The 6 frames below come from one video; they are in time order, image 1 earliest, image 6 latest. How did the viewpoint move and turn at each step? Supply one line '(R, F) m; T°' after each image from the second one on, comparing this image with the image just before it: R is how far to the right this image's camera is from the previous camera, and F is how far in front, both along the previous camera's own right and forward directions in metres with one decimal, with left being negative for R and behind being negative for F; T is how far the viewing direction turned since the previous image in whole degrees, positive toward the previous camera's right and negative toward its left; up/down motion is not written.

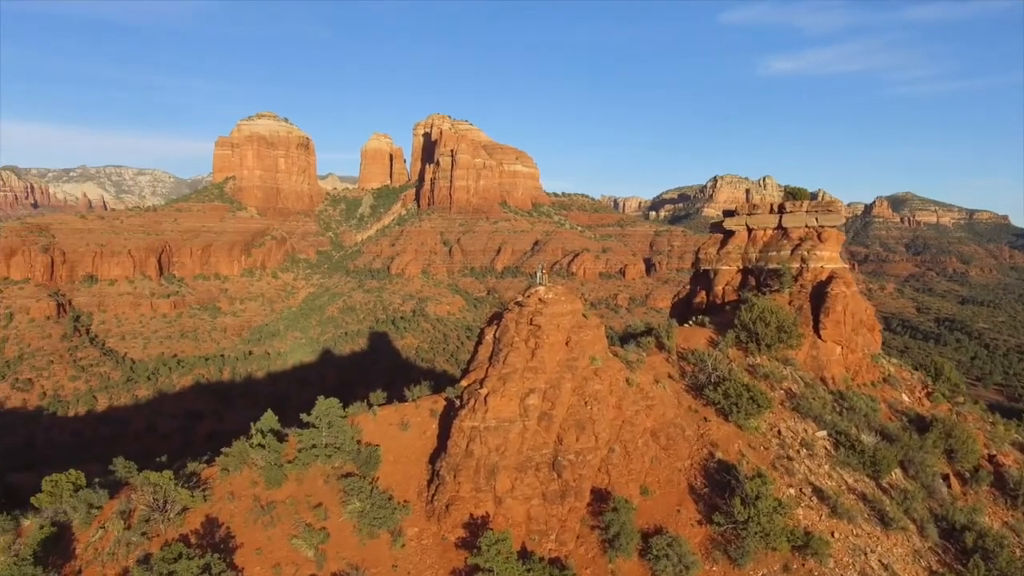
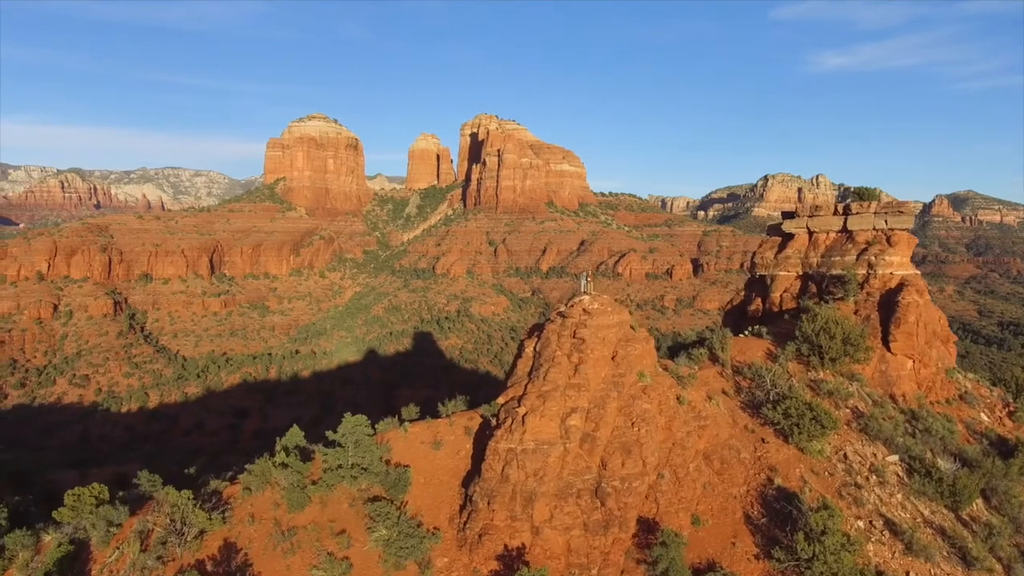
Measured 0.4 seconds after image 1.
(0.0, +0.6) m; -4°
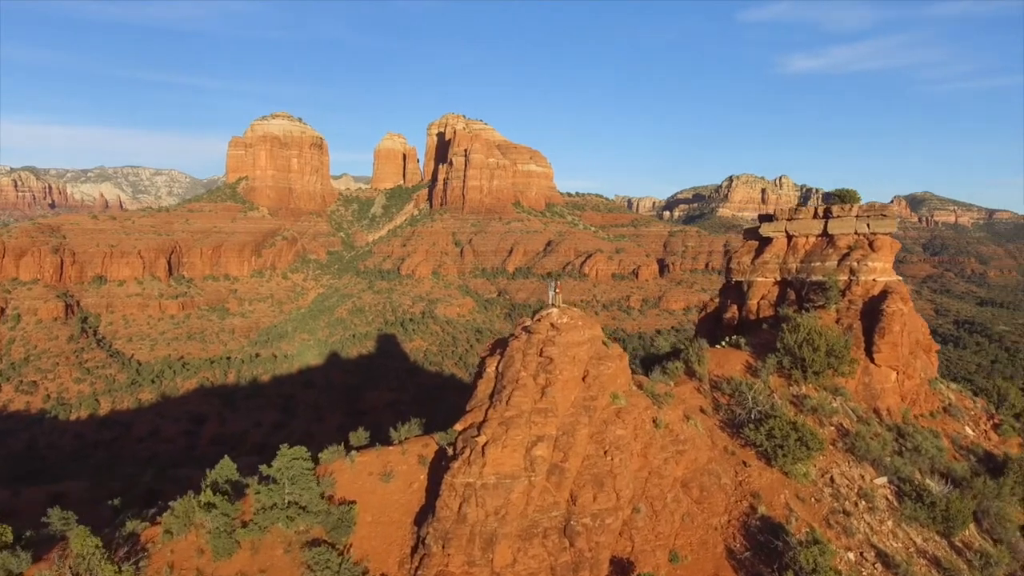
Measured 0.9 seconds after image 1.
(+0.2, +1.0) m; +3°
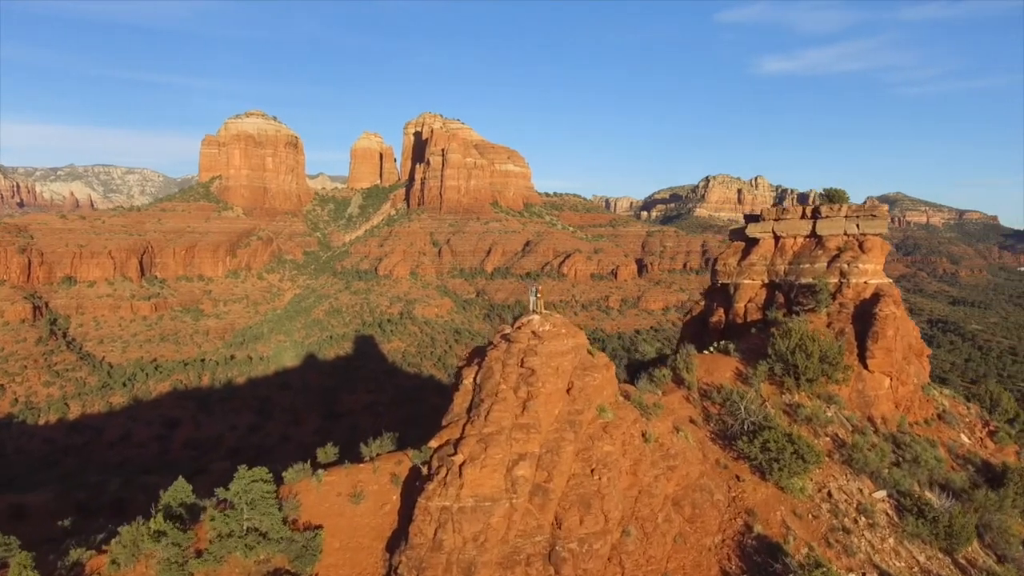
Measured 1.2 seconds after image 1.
(0.0, +0.6) m; +2°
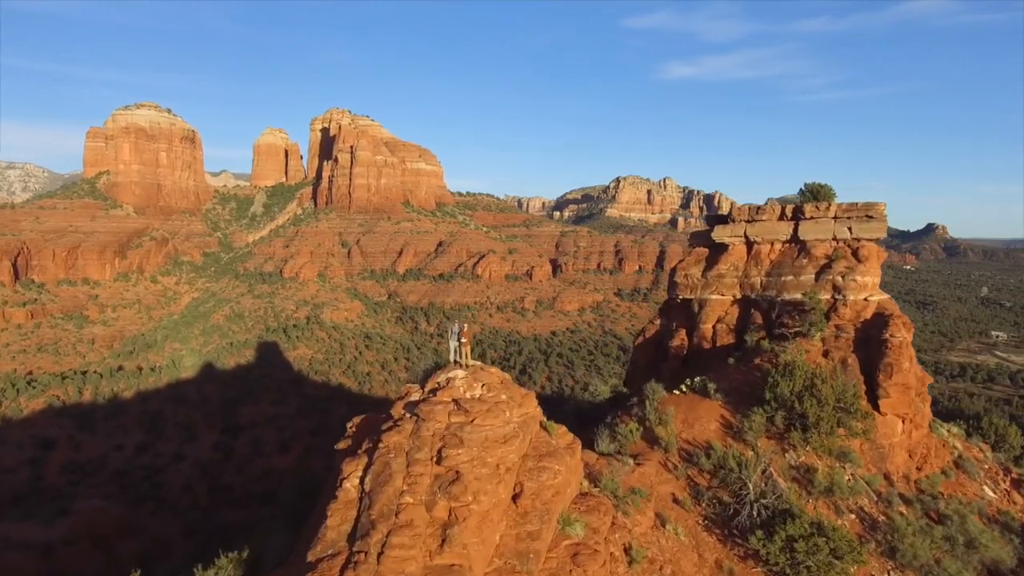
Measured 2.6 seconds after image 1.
(+0.1, +3.0) m; +8°
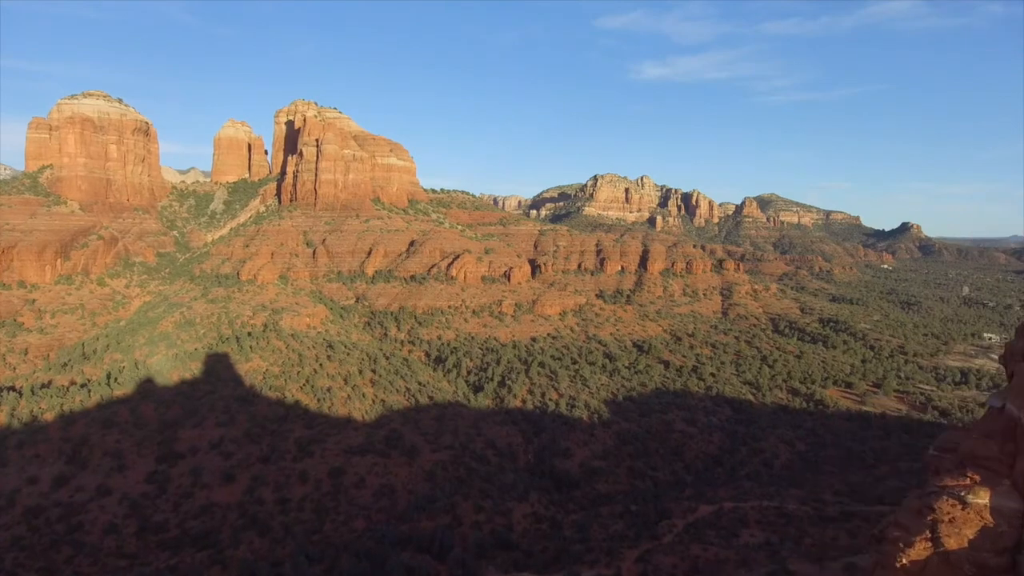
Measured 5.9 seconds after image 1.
(-0.3, +8.1) m; +2°
